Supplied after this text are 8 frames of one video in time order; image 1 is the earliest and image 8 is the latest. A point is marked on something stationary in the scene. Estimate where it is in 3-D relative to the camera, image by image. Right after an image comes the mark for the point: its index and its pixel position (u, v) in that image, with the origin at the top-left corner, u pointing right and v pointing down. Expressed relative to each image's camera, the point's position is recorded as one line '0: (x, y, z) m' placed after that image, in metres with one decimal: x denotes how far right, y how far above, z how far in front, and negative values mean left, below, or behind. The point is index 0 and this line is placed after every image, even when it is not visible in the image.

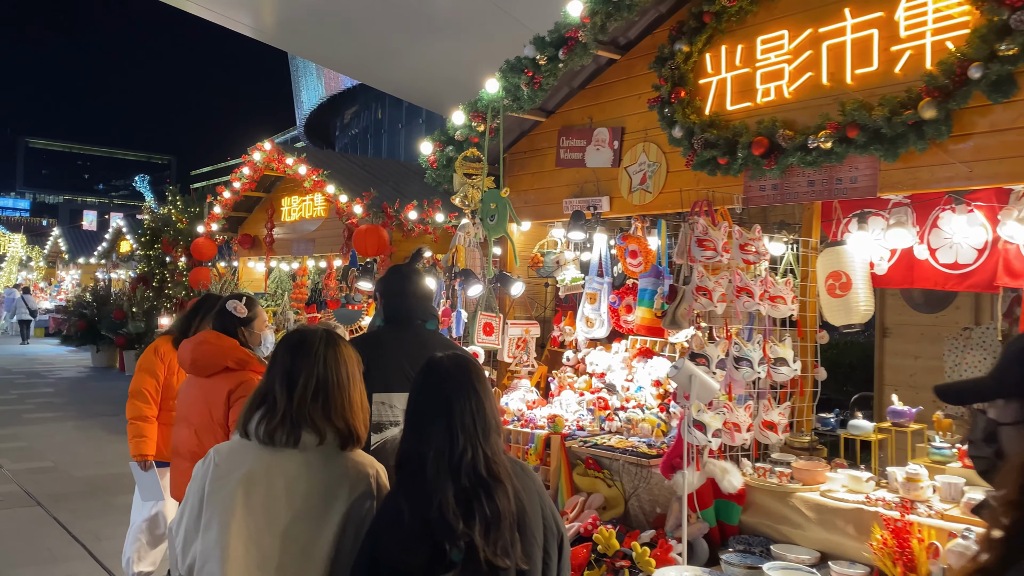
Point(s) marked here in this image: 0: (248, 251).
0: (-3.2, +0.4, +10.1) m
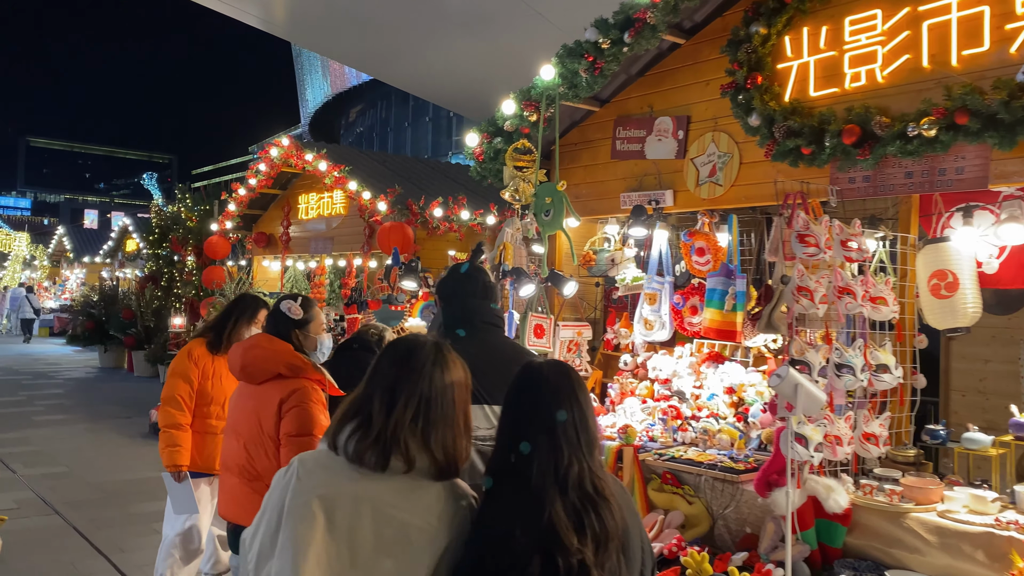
0: (-2.9, +0.4, +9.9) m
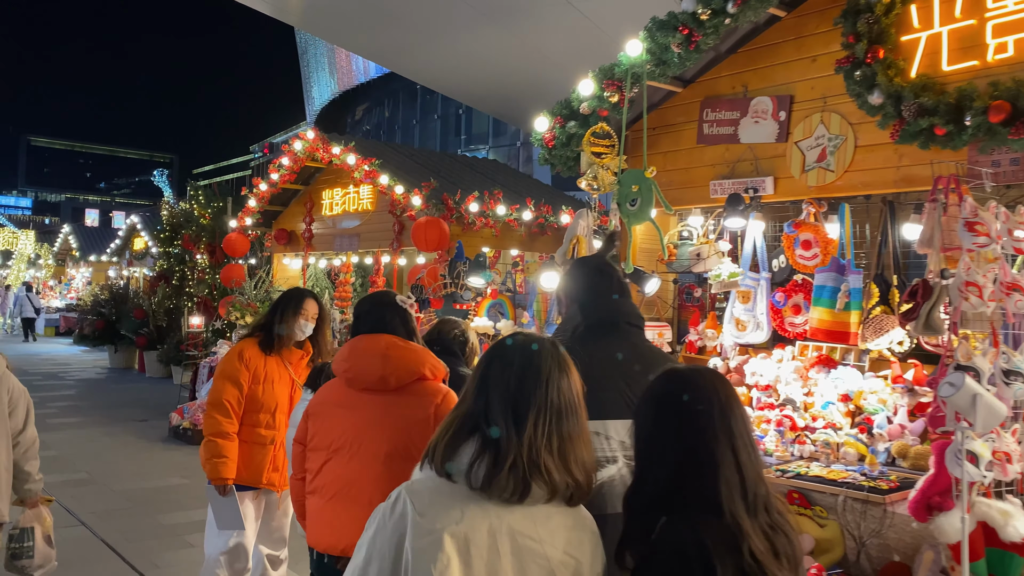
0: (-2.6, +0.5, +9.6) m
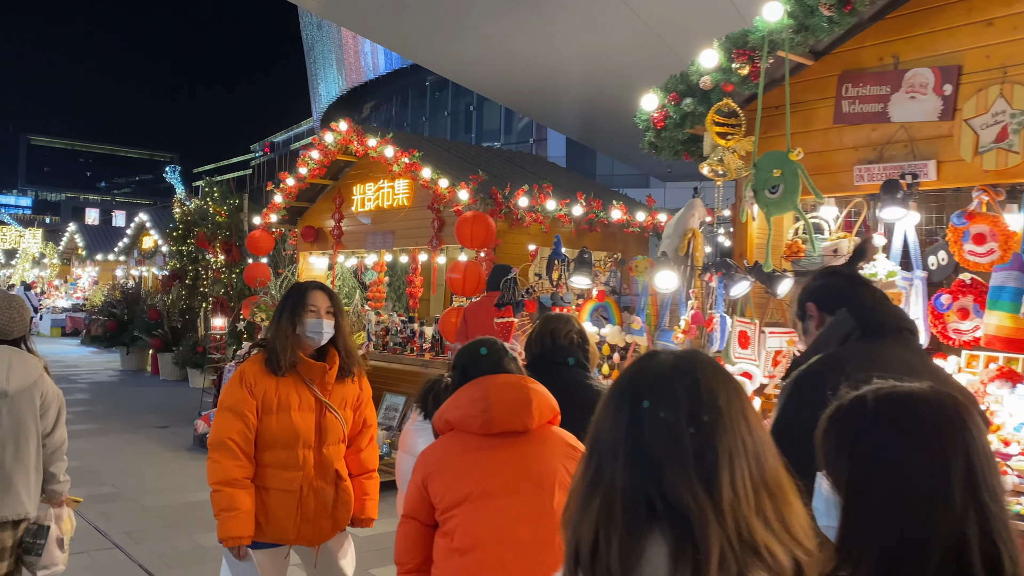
0: (-2.2, +0.5, +9.1) m
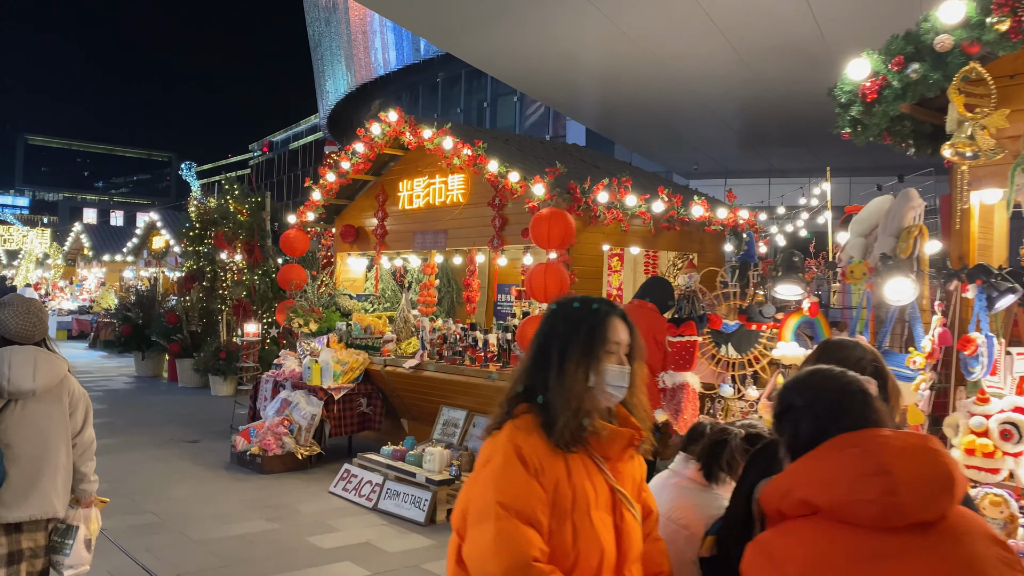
0: (-1.7, +0.4, +8.5) m
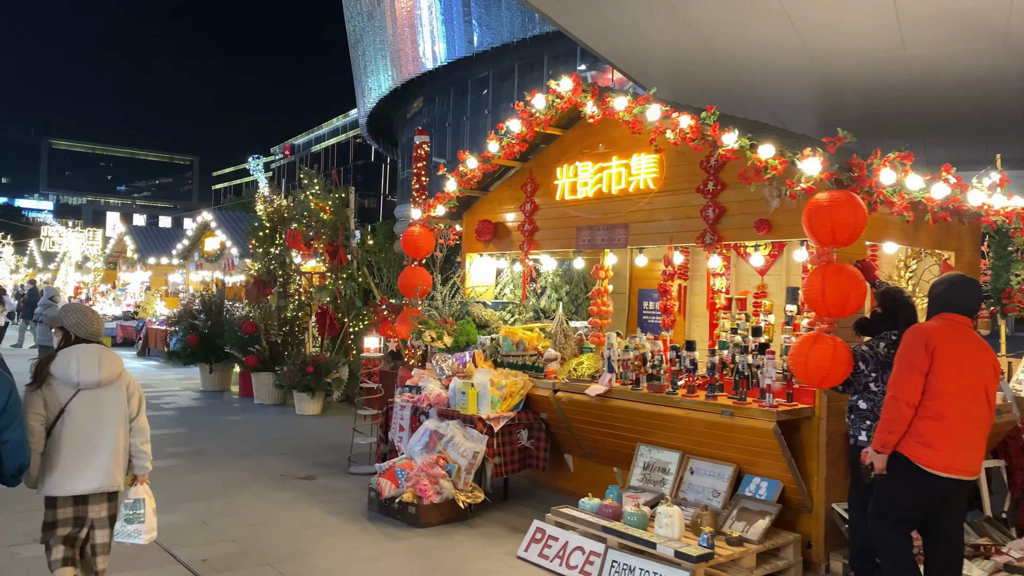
0: (-0.3, +0.4, +7.2) m
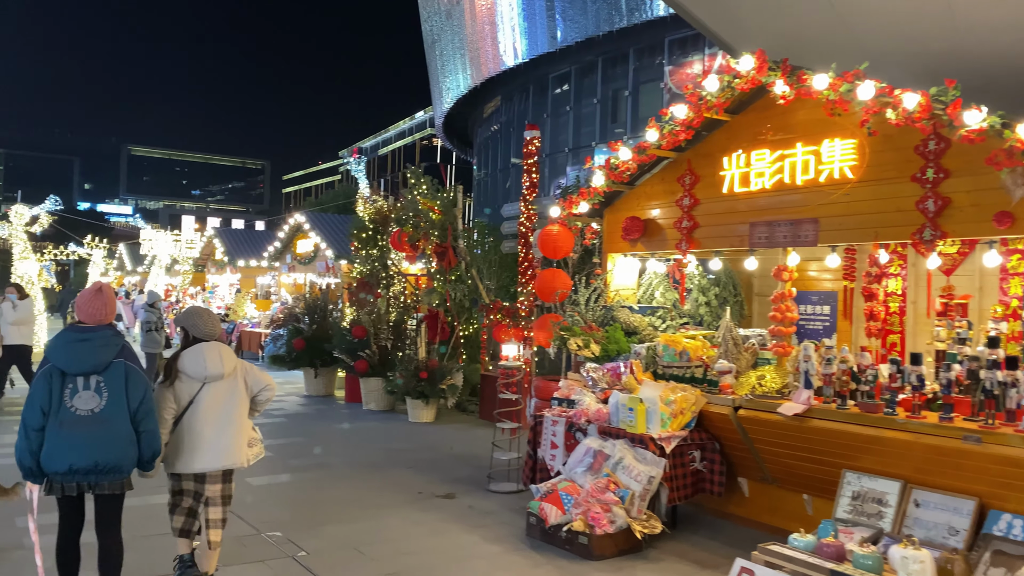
0: (+0.9, +0.4, +6.6) m
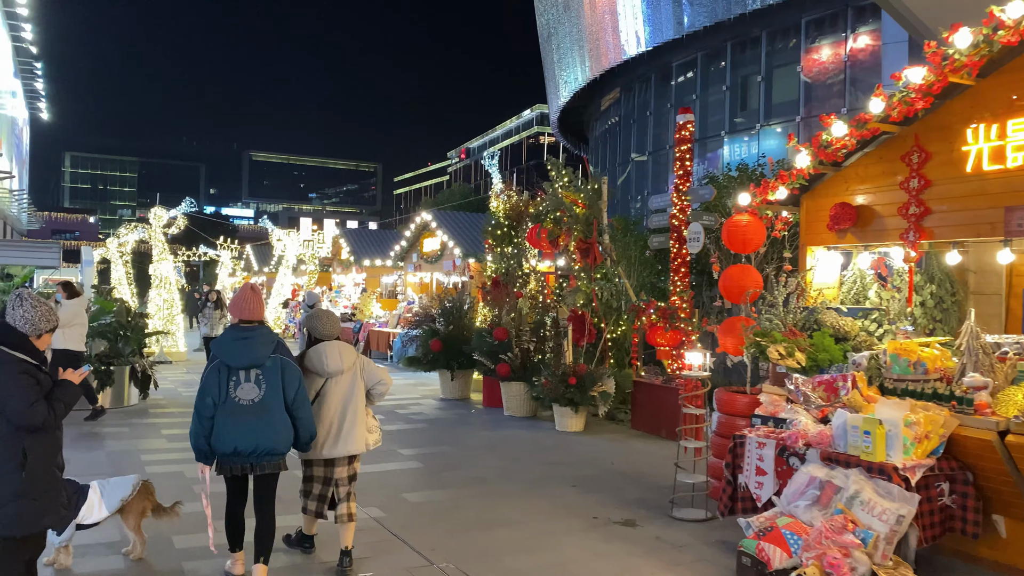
0: (+2.2, +0.4, +5.8) m
